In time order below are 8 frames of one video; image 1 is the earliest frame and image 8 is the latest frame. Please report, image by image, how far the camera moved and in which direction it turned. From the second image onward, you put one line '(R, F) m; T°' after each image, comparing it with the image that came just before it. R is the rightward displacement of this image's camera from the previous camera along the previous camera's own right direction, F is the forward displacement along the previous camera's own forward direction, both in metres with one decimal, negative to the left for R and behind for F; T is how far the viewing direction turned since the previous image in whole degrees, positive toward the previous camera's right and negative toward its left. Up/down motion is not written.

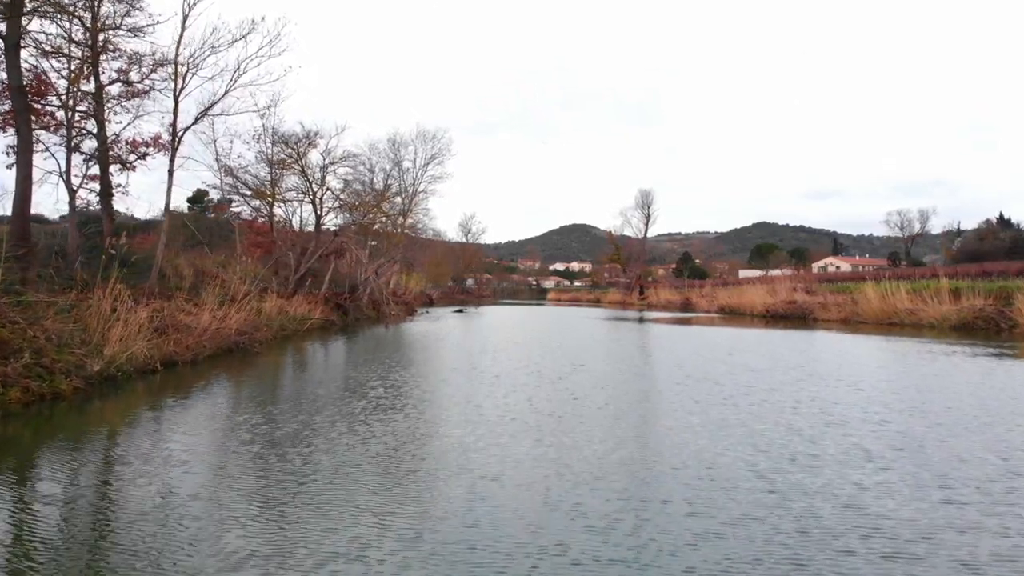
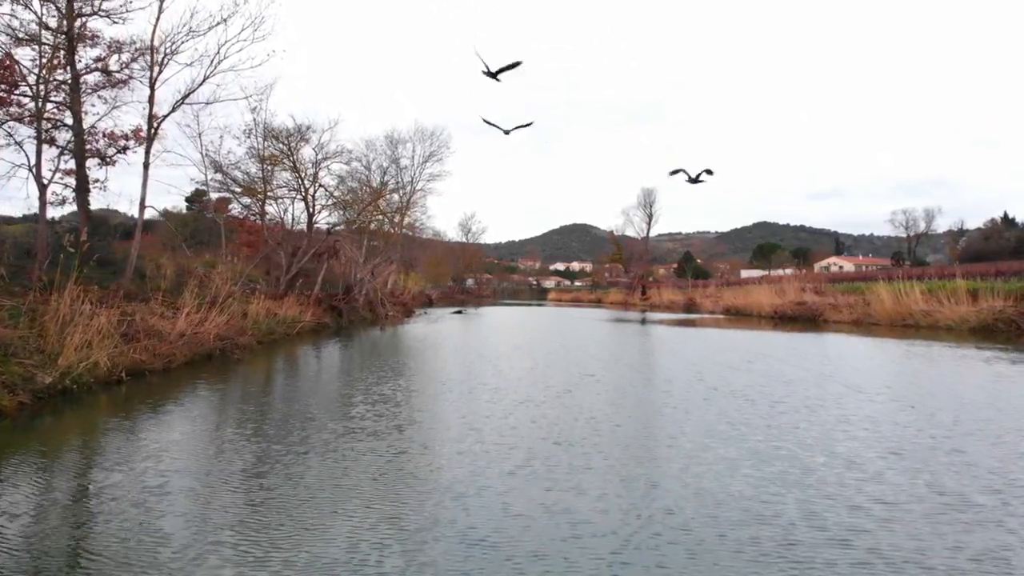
(0.0, +1.2) m; 0°
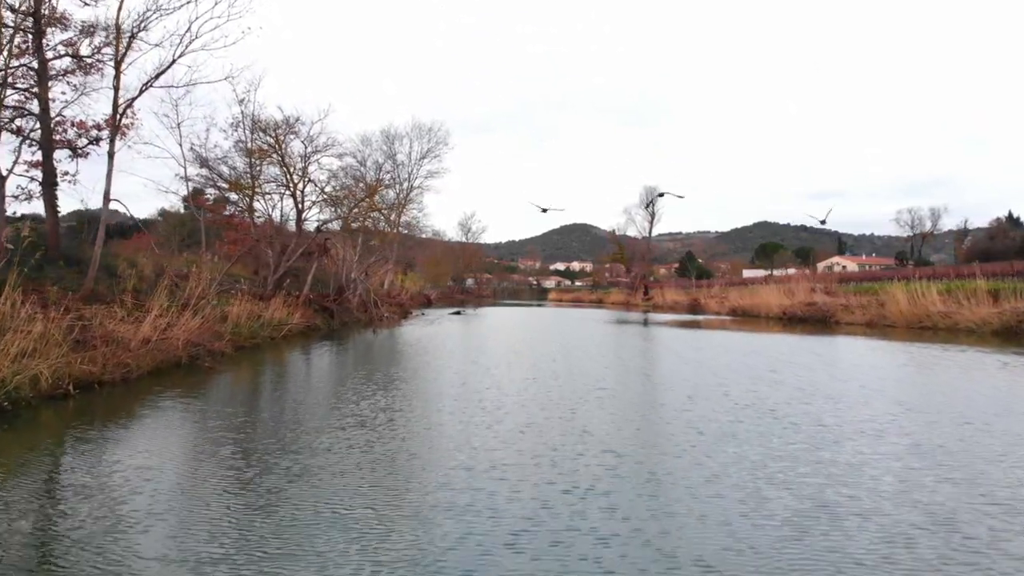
(0.0, +1.4) m; 0°
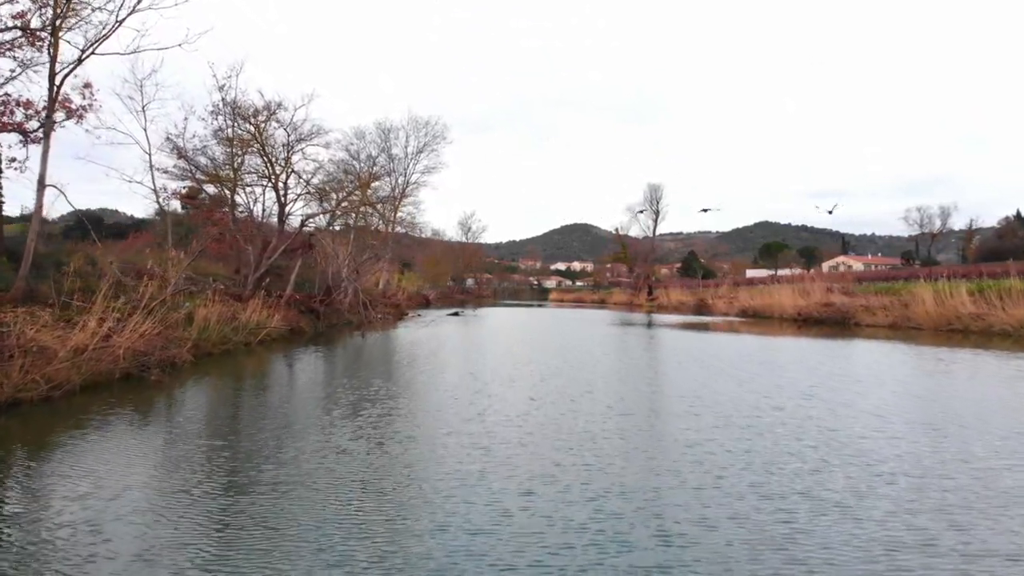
(0.0, +2.0) m; 0°
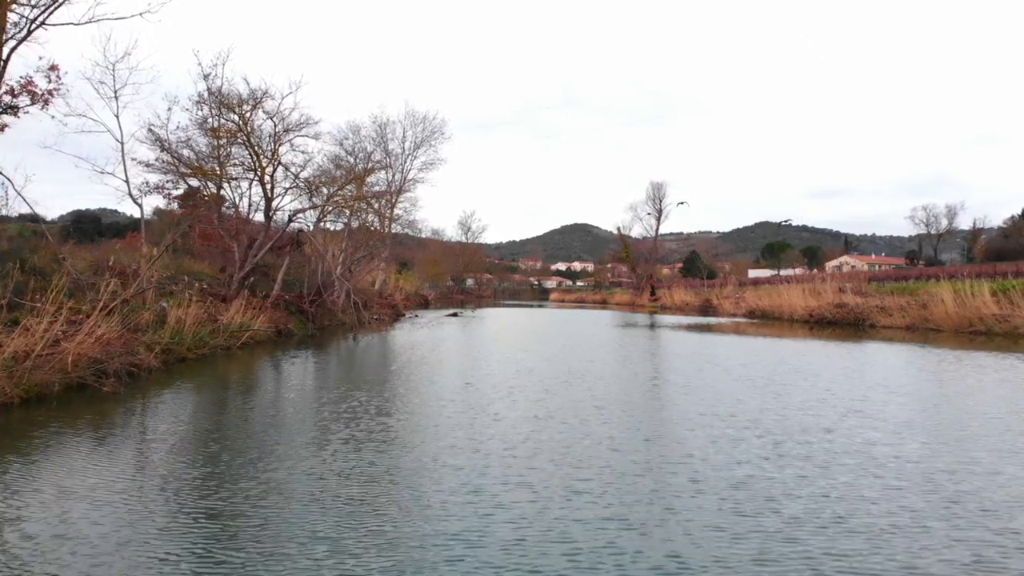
(0.0, +1.4) m; 0°
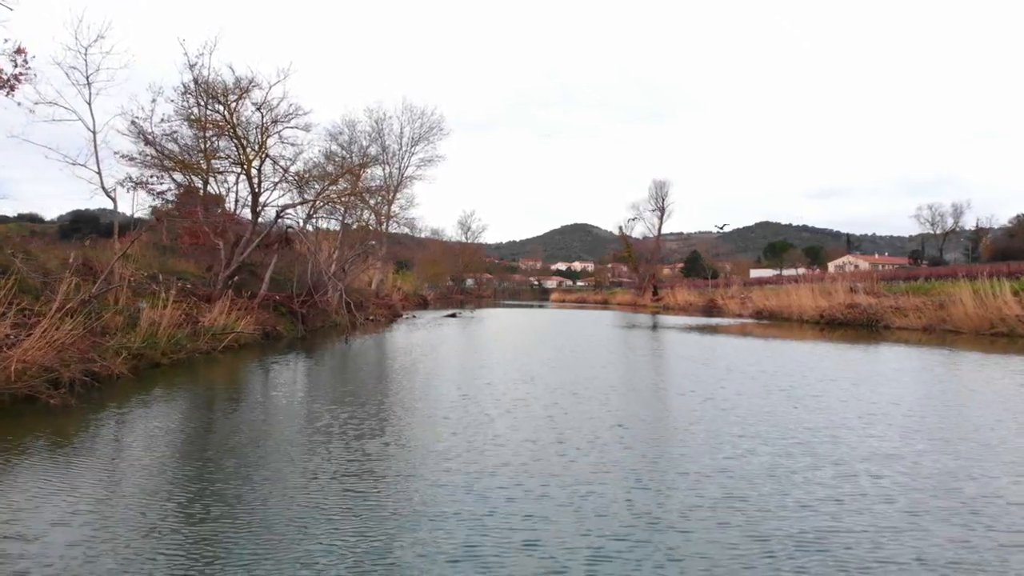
(0.0, +1.2) m; 0°
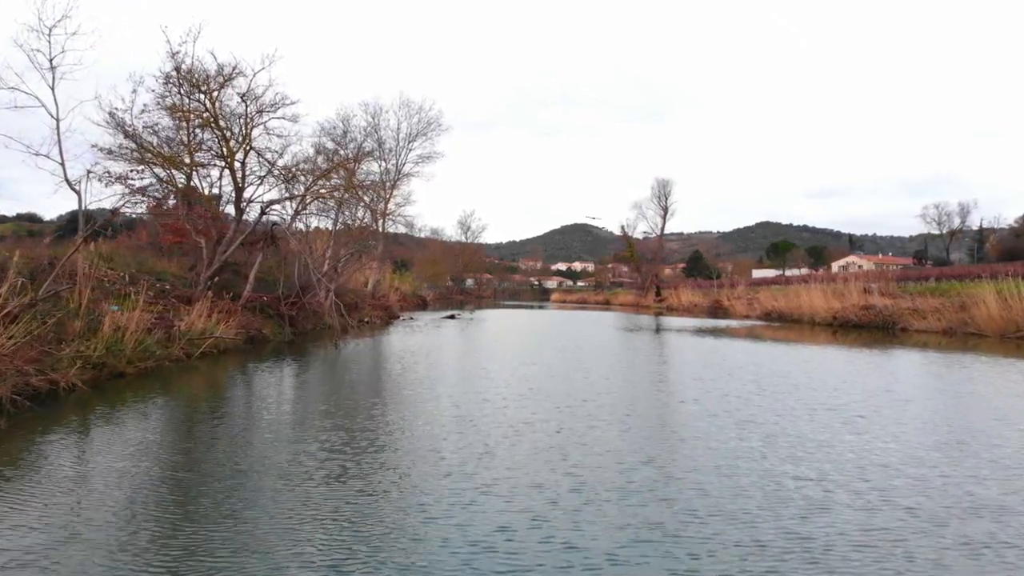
(0.0, +1.3) m; 0°
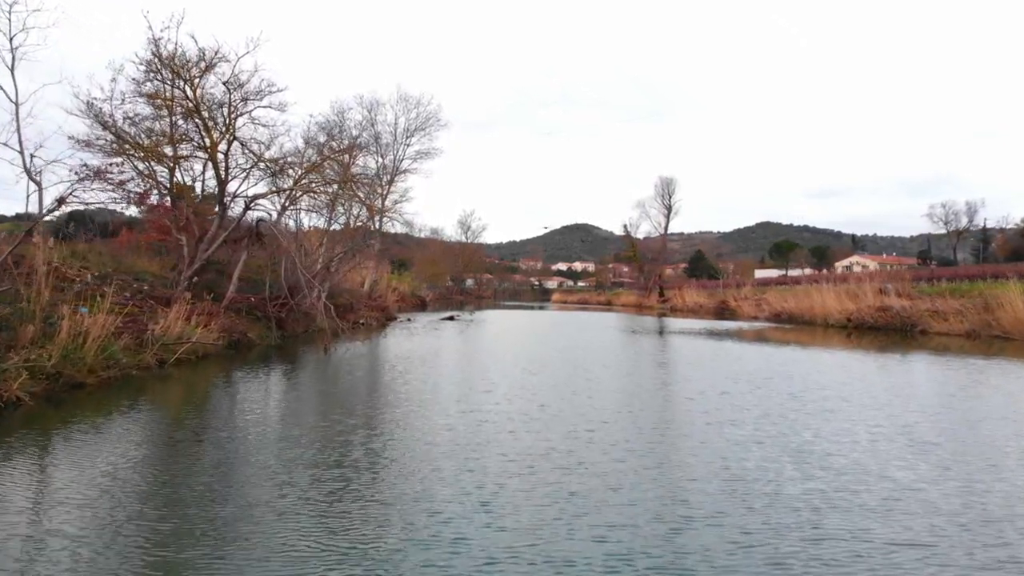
(-0.1, +1.3) m; 0°
